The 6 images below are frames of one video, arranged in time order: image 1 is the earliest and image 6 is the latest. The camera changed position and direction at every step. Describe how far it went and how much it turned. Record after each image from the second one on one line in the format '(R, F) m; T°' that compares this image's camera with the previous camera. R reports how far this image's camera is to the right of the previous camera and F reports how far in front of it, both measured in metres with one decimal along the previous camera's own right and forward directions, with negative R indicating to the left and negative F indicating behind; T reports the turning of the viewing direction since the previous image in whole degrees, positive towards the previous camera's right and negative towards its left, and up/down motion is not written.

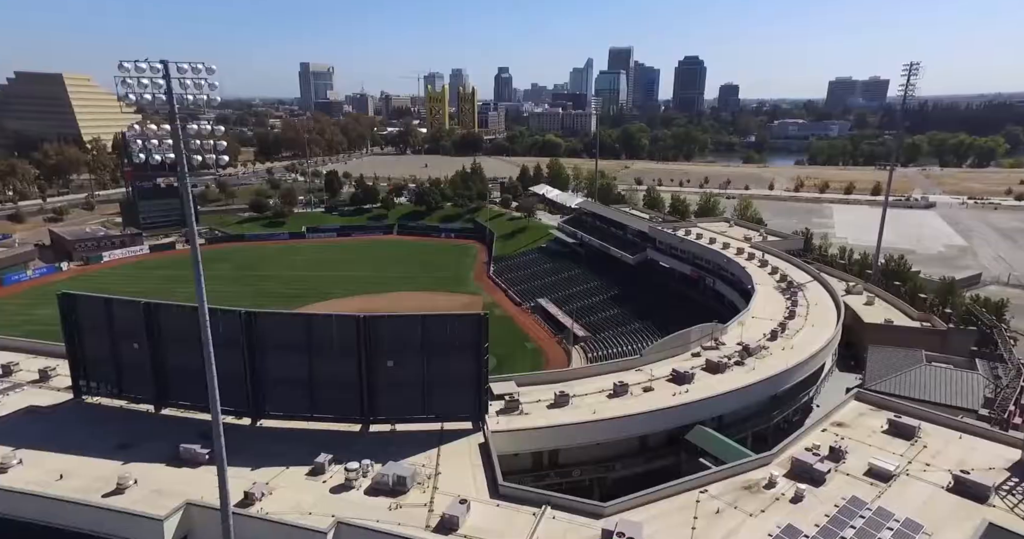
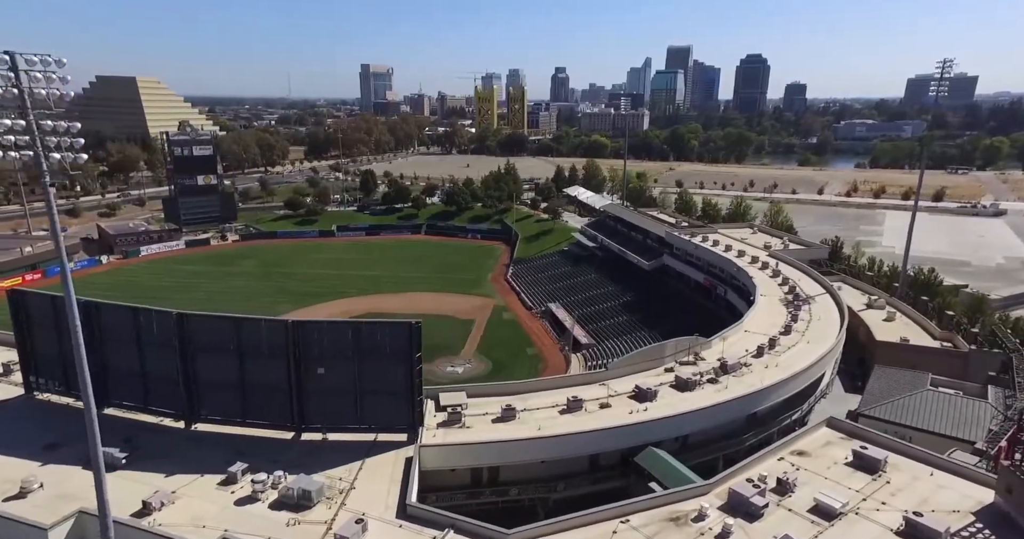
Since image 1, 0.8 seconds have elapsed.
(+3.7, +0.9) m; -5°
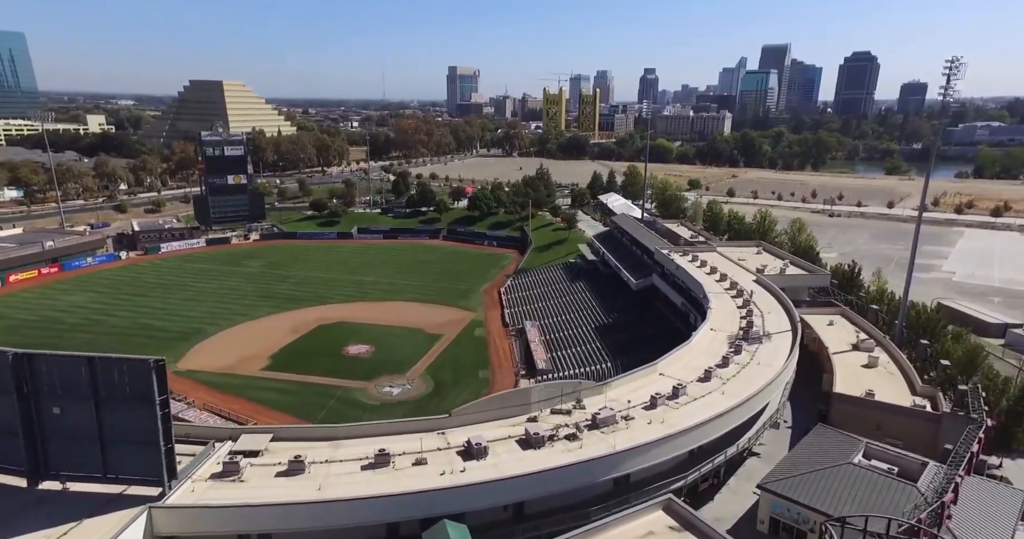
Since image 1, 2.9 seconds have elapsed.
(+8.7, +3.7) m; -7°
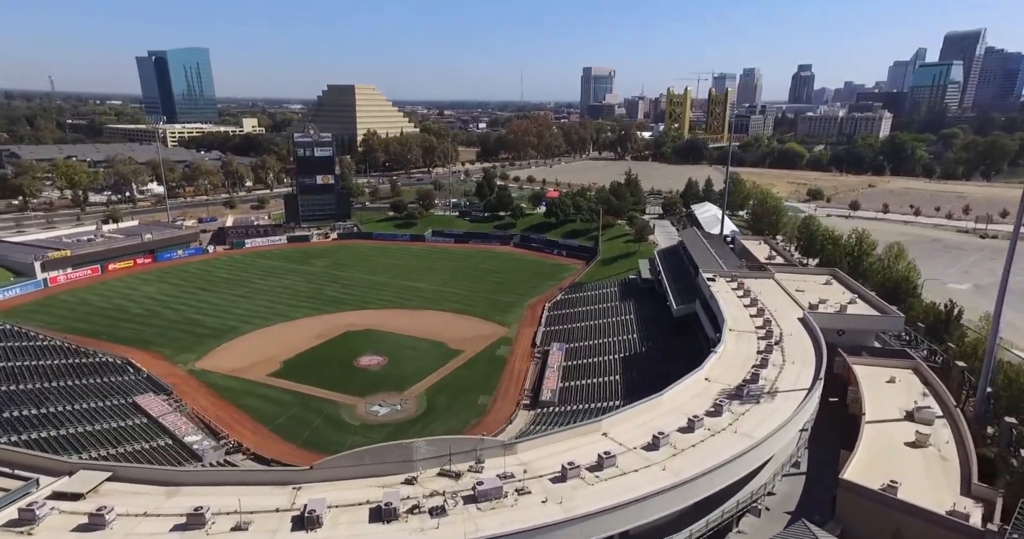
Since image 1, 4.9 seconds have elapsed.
(+7.5, +4.6) m; -12°
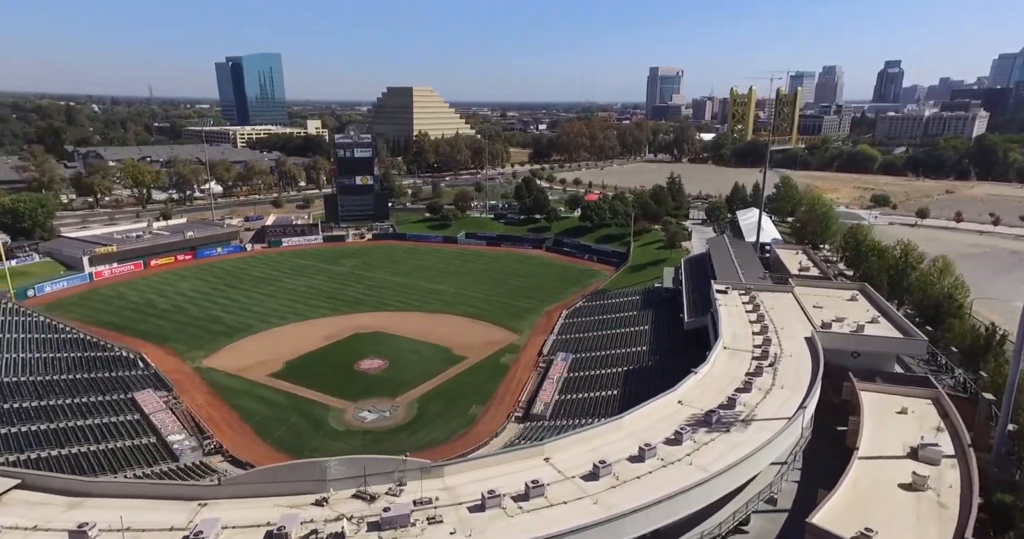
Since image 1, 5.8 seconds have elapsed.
(+4.2, +1.6) m; -6°
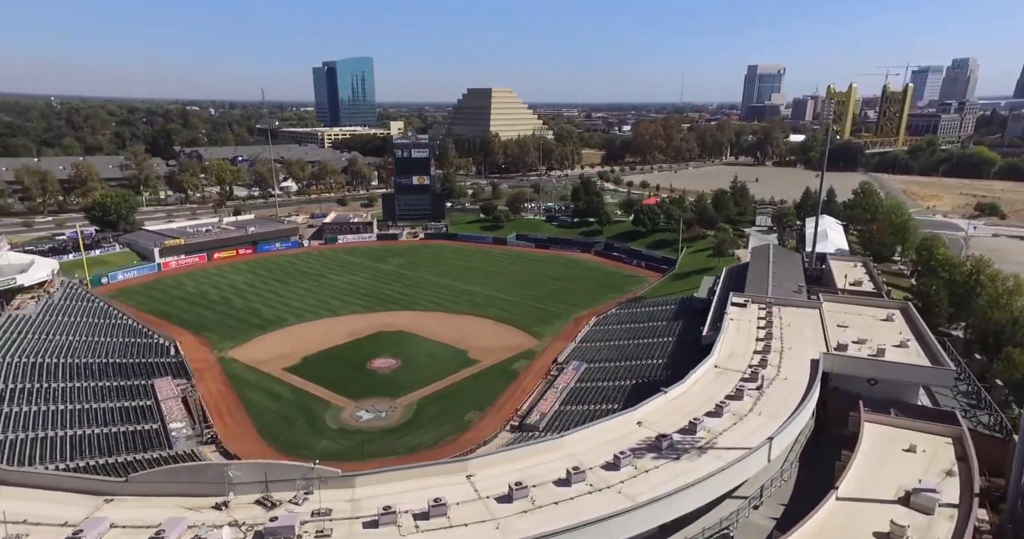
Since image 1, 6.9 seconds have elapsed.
(+5.1, +1.4) m; -8°
